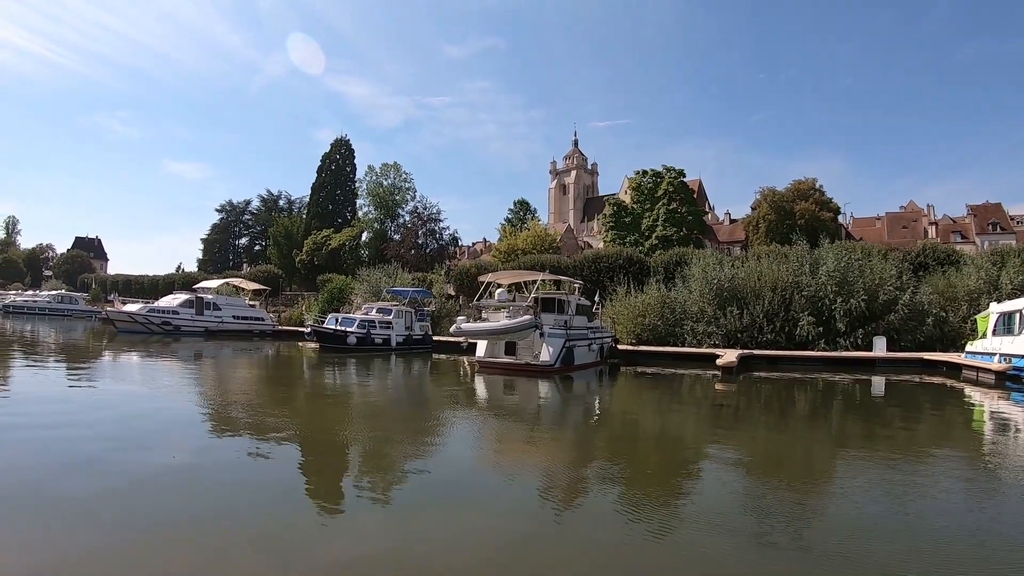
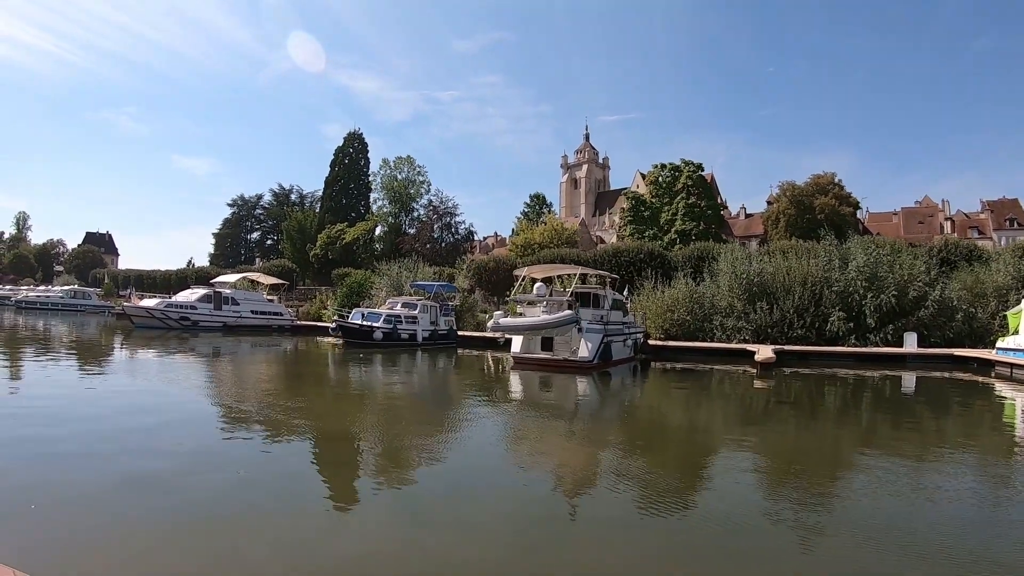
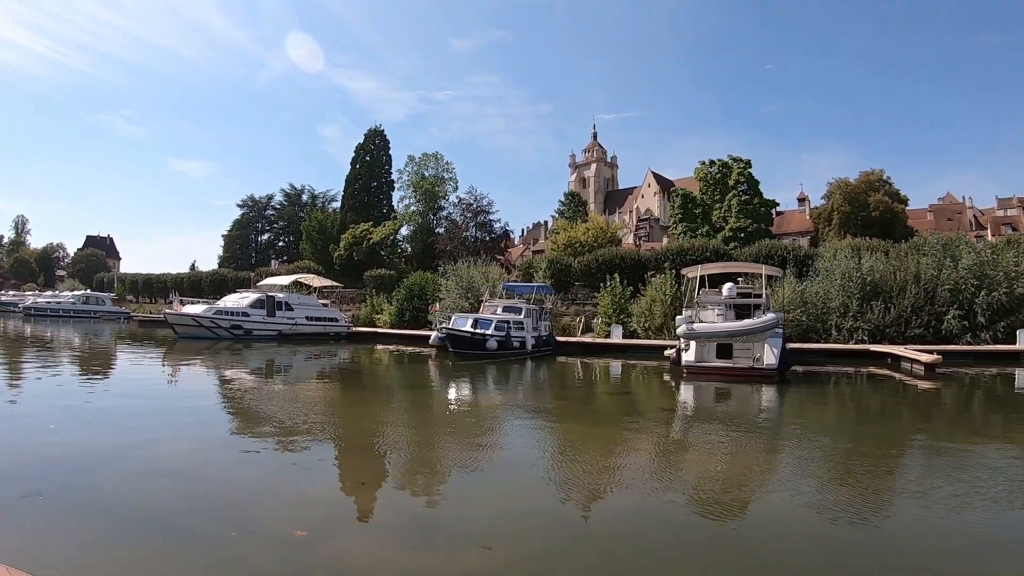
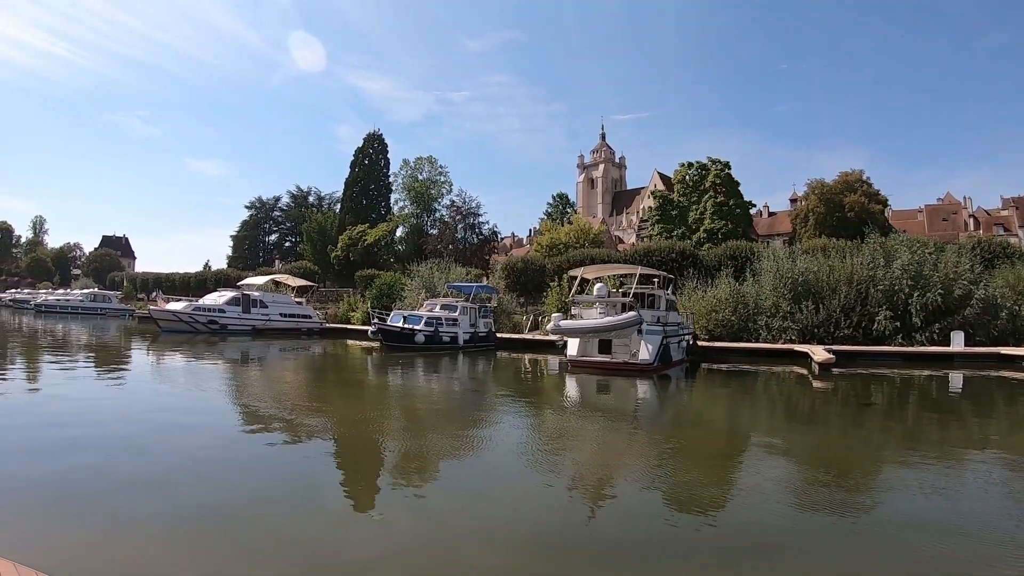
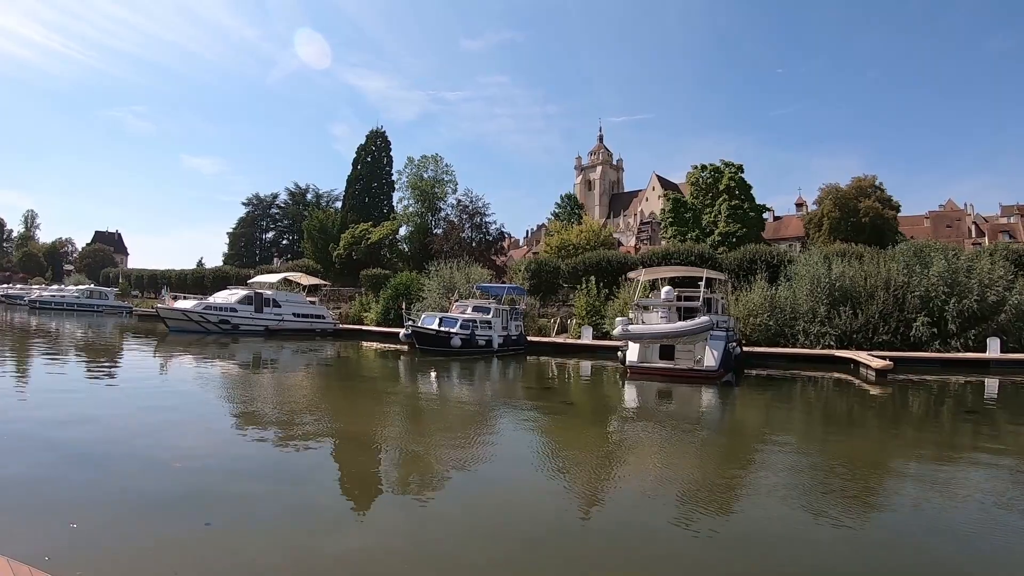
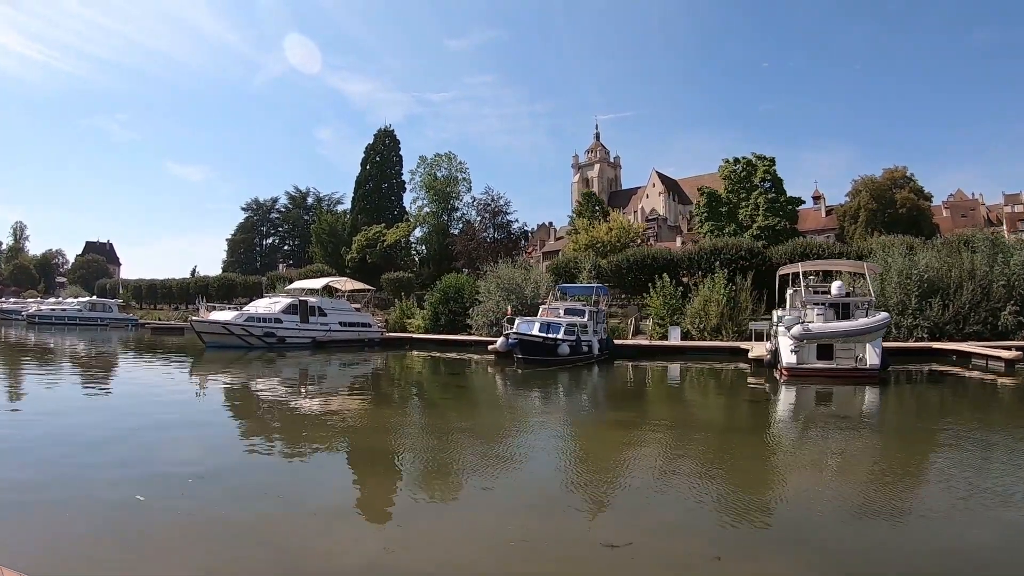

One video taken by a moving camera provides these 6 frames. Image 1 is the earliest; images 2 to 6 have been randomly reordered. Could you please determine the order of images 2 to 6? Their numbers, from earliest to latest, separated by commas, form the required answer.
2, 4, 5, 3, 6
